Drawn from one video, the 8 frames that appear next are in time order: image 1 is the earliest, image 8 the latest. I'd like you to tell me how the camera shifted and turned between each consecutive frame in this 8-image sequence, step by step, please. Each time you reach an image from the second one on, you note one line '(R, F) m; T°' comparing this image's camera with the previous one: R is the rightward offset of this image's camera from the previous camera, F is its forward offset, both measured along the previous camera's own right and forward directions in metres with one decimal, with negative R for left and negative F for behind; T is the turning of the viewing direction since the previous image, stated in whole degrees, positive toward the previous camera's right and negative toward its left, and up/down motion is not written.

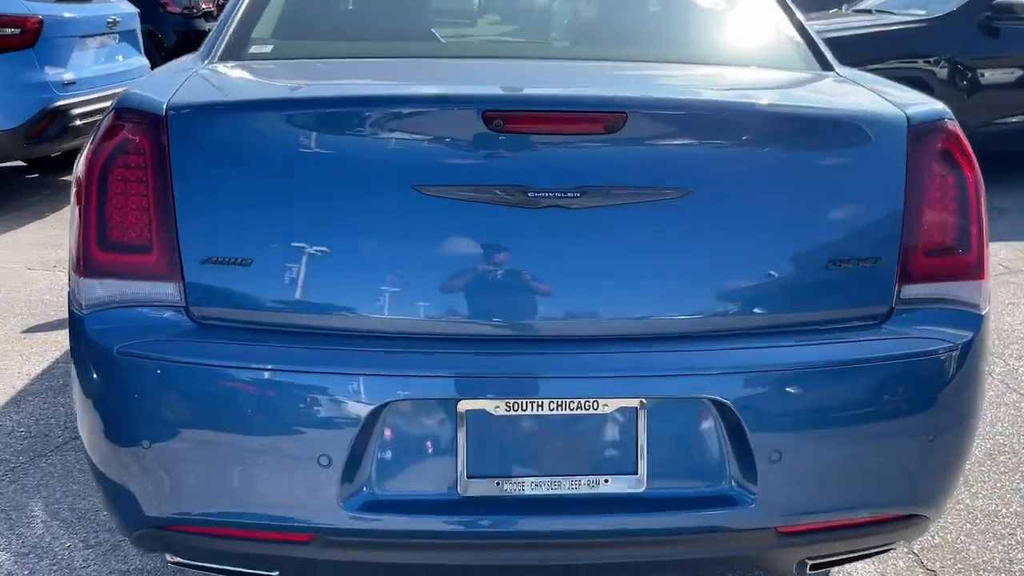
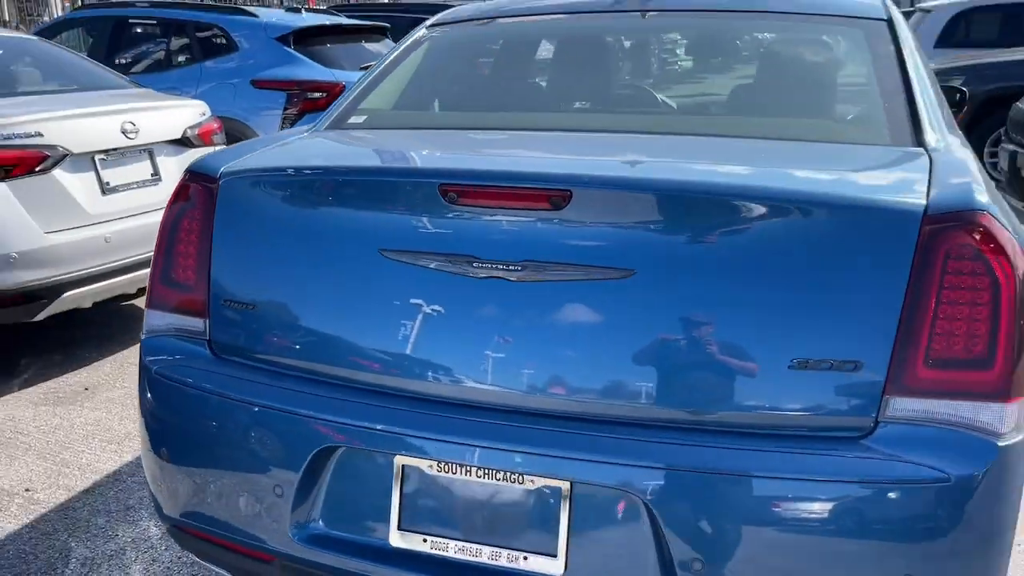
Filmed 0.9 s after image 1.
(+0.8, +0.1) m; -23°
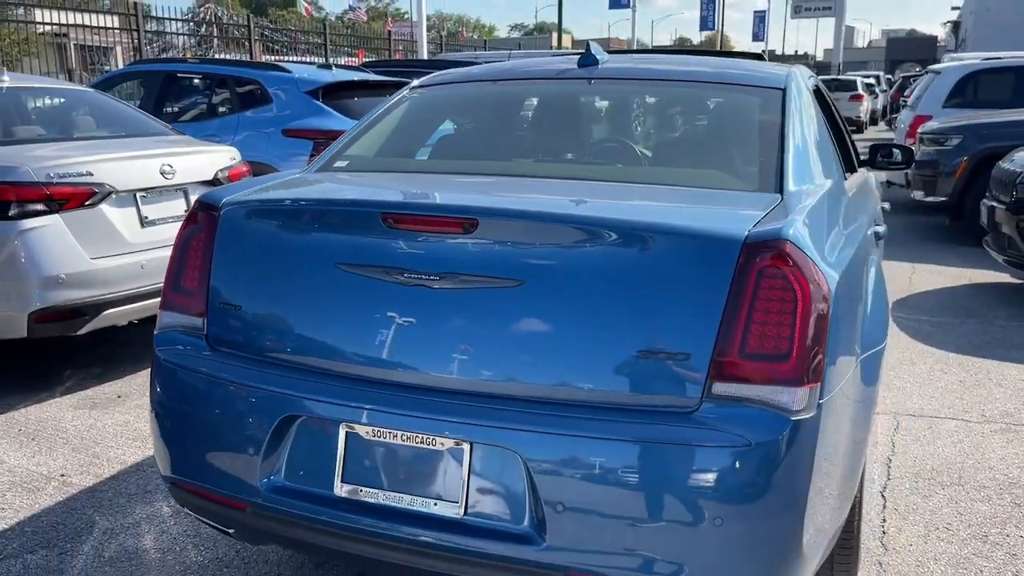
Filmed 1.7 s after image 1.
(+0.3, -0.5) m; -3°
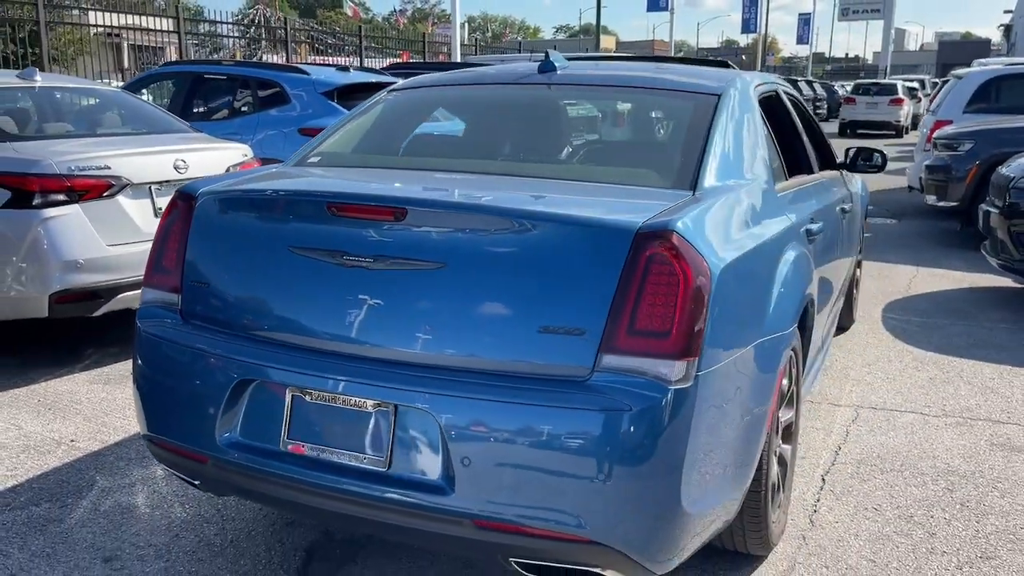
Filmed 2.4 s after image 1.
(+0.3, -0.3) m; -3°
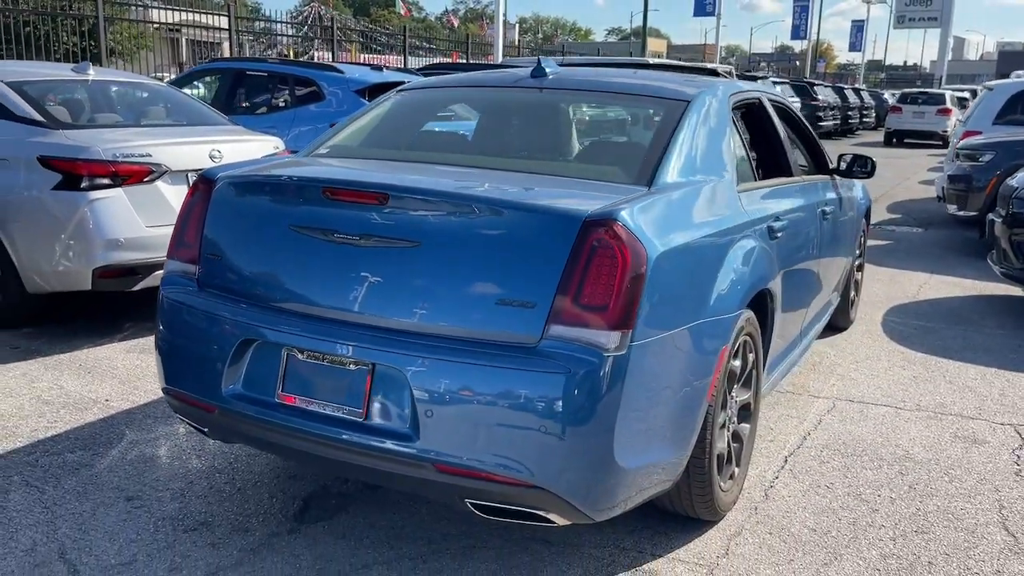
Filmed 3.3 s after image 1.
(+0.2, -0.3) m; -3°
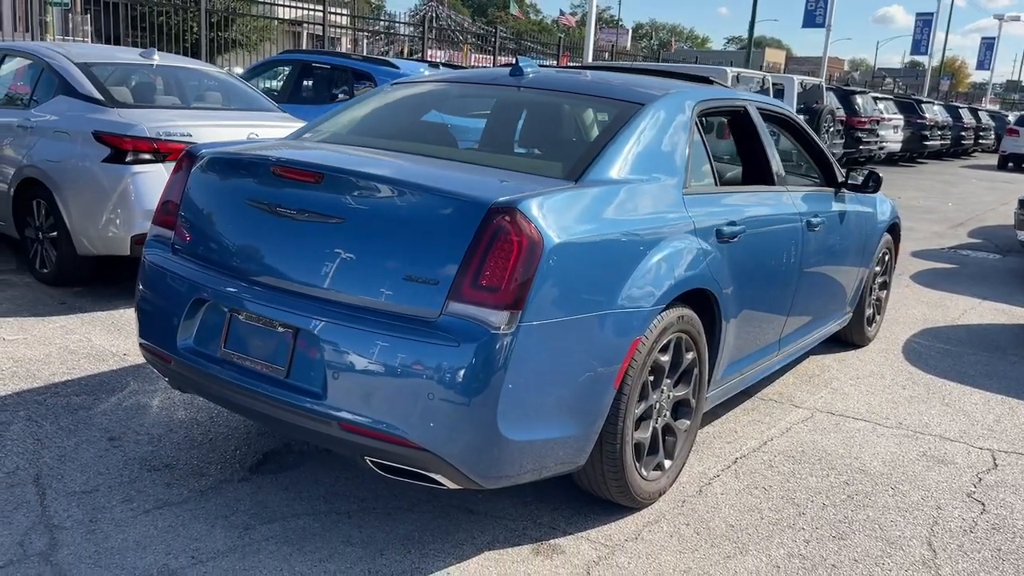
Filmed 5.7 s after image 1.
(+0.6, -0.2) m; -7°
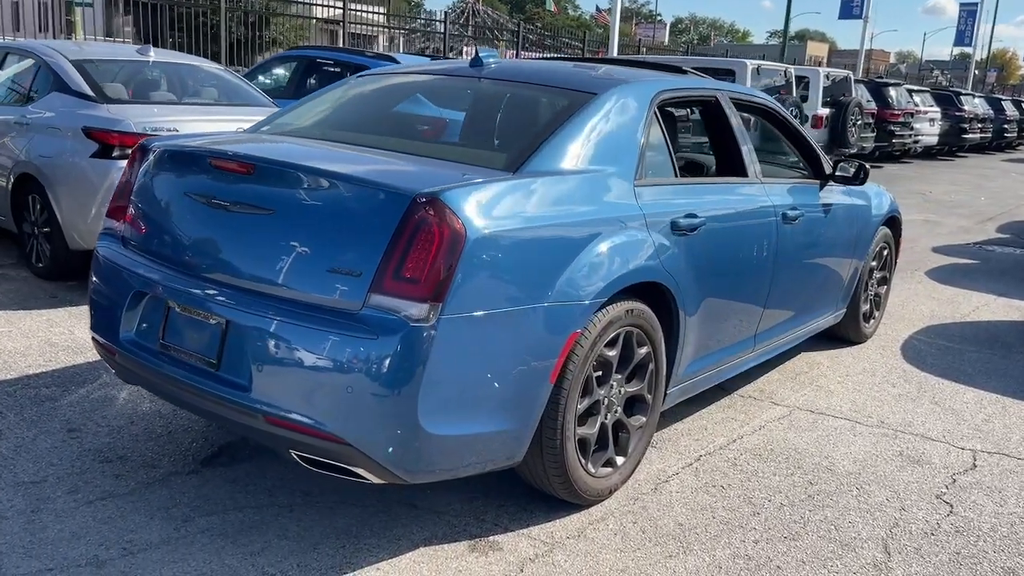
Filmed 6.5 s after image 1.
(+0.4, +0.1) m; -3°
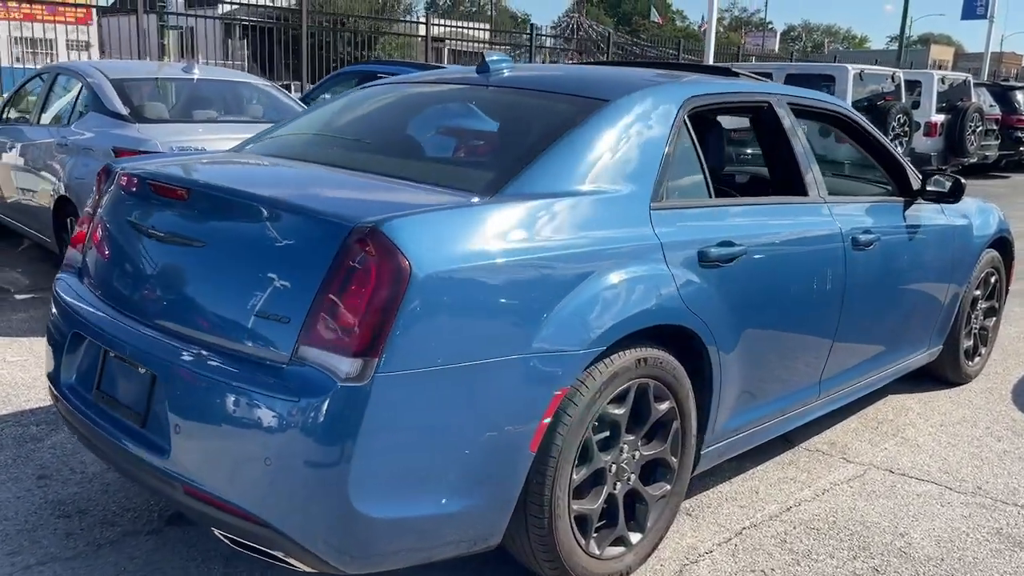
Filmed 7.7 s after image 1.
(+0.4, +0.6) m; -7°
